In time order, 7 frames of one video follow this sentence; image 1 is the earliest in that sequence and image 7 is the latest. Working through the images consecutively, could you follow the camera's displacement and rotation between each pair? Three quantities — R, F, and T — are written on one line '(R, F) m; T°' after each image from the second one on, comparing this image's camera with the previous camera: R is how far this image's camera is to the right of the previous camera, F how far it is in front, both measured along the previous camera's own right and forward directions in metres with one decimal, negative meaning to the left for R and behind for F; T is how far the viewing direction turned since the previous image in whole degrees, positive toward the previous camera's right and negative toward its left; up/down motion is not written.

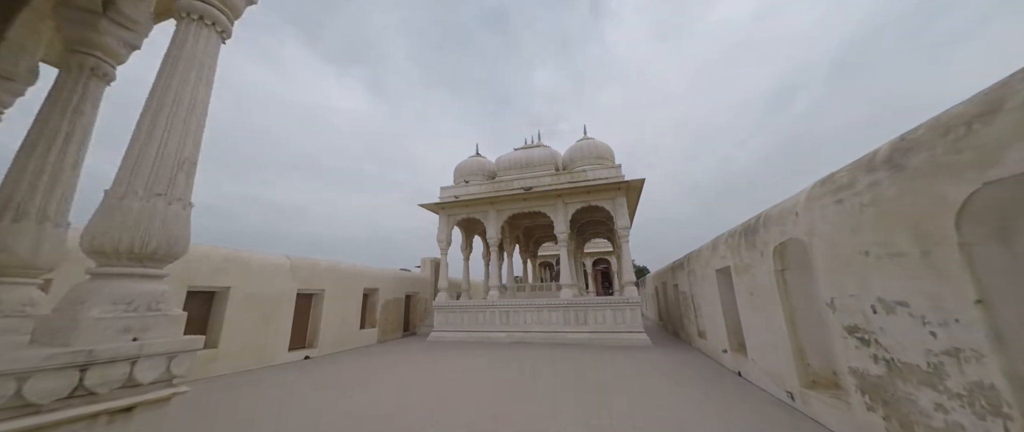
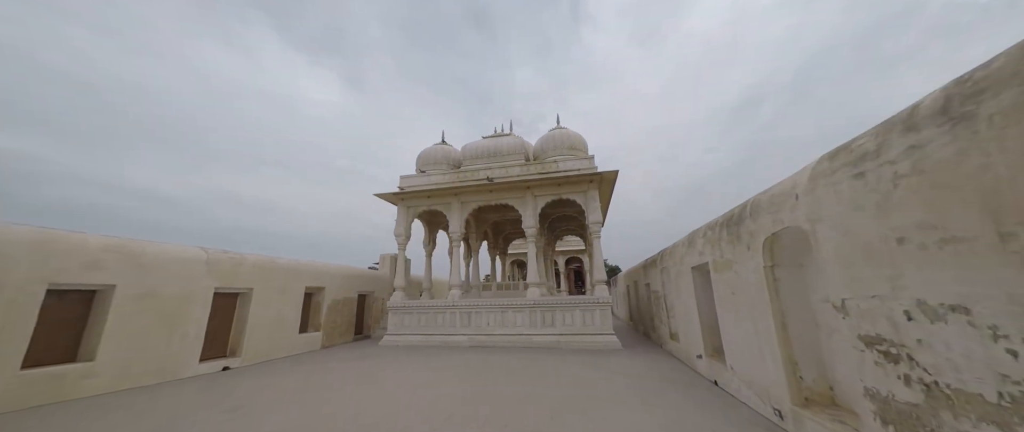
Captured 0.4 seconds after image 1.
(+0.3, +0.7) m; +4°
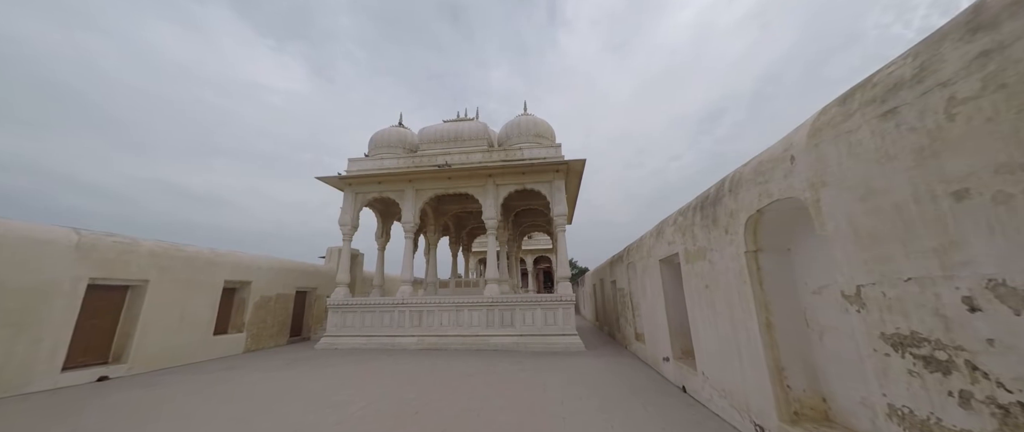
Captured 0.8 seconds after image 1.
(+0.3, +0.7) m; +5°
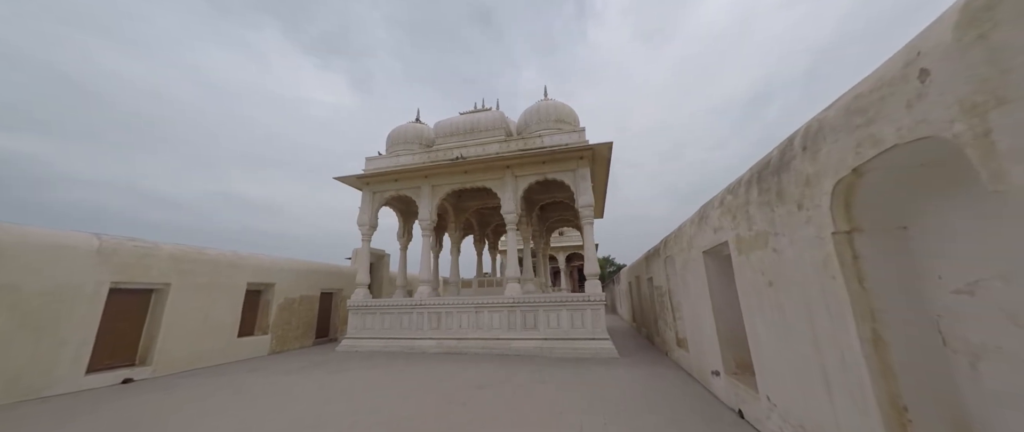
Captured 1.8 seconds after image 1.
(+0.3, +0.6) m; -6°
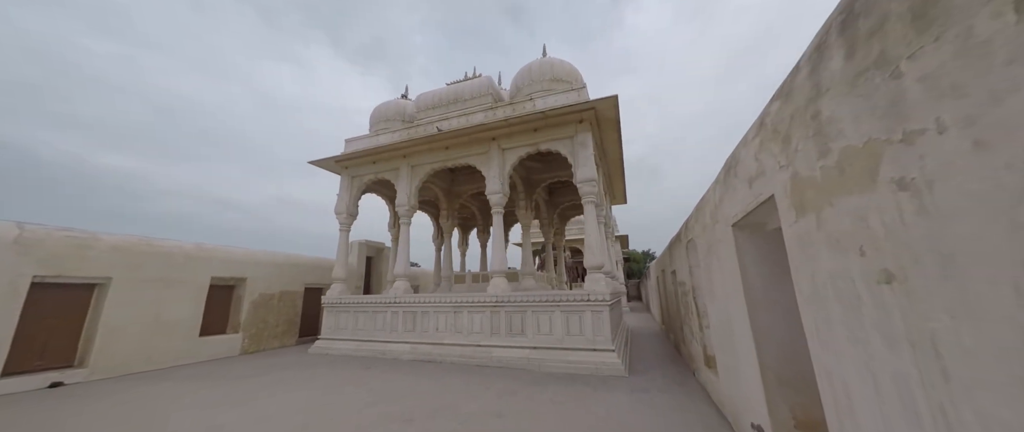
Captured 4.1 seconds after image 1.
(+0.9, +1.3) m; -7°
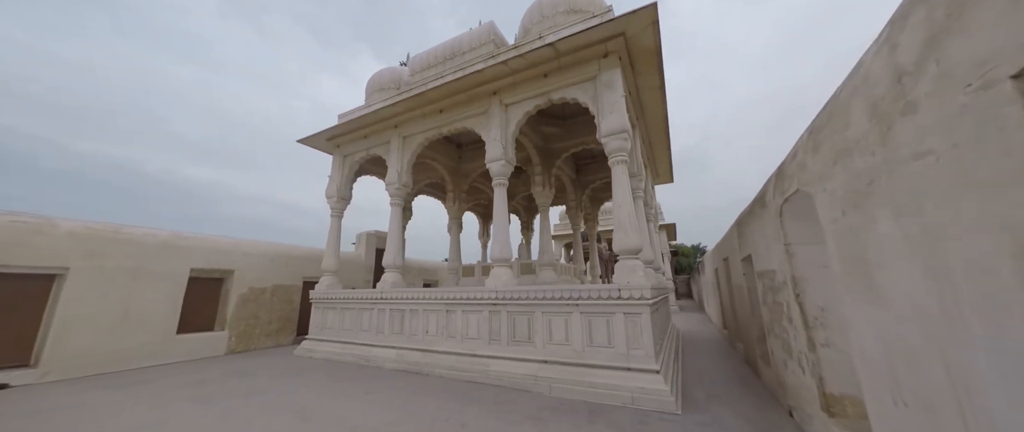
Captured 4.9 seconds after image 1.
(+0.5, +1.3) m; -7°
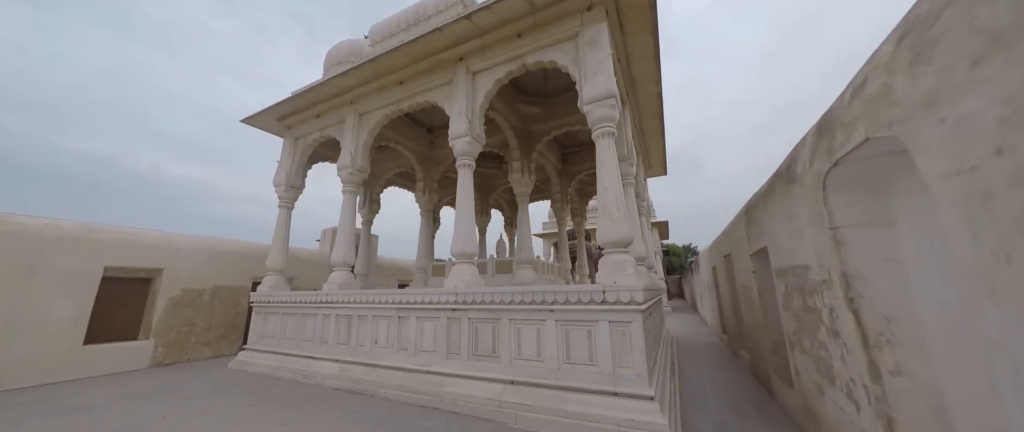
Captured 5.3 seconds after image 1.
(+0.3, +0.7) m; +1°
